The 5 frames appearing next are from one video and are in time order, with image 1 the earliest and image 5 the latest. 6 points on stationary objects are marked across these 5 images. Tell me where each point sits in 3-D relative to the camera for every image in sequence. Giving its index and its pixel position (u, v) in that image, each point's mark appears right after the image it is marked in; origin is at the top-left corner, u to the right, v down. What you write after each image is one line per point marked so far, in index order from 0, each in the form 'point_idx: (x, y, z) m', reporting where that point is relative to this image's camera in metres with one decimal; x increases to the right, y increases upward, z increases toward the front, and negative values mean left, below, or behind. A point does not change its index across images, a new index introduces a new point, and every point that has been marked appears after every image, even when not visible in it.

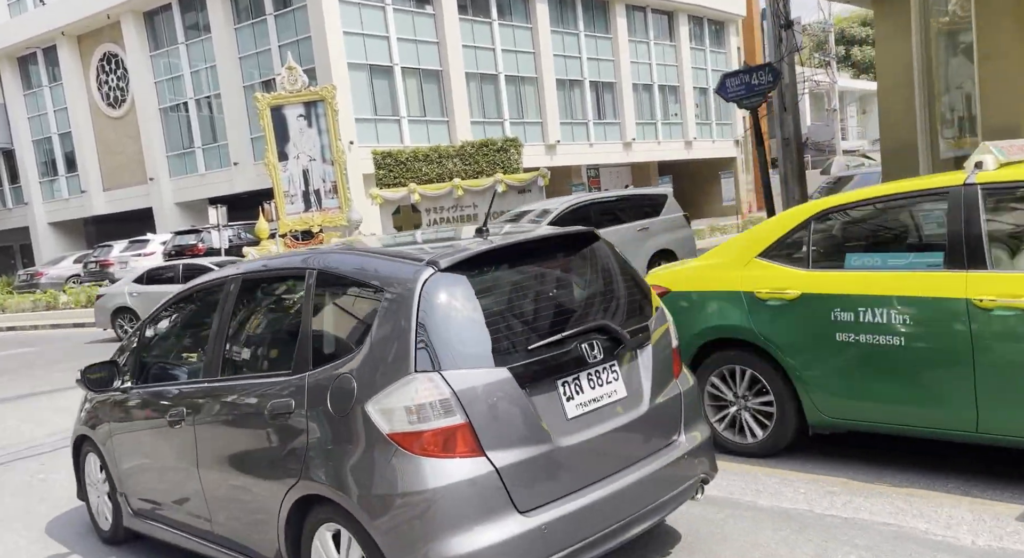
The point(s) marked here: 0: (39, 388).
0: (-6.6, -1.5, +11.5) m
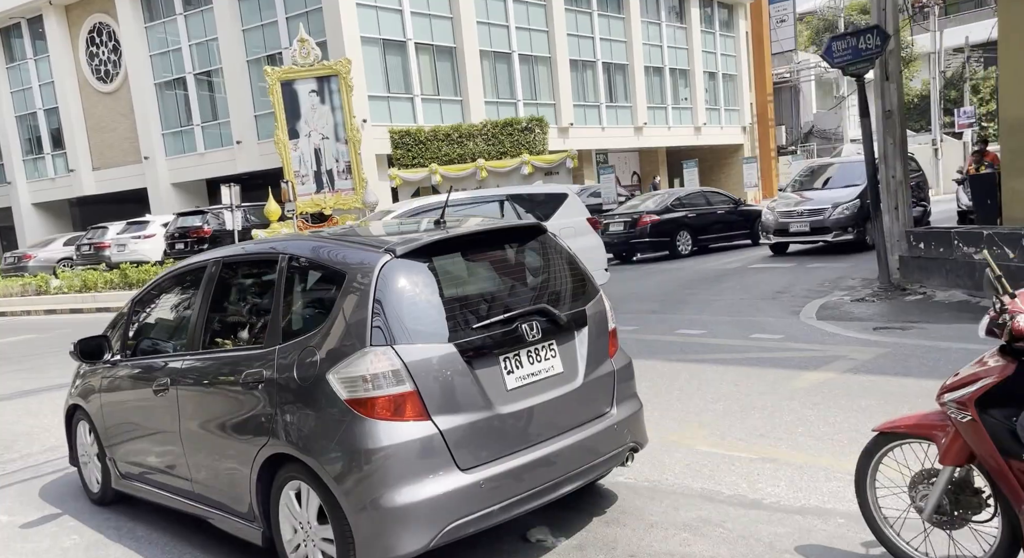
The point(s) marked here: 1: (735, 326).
0: (-5.6, -1.3, +10.2) m
1: (+2.5, -0.5, +9.2) m
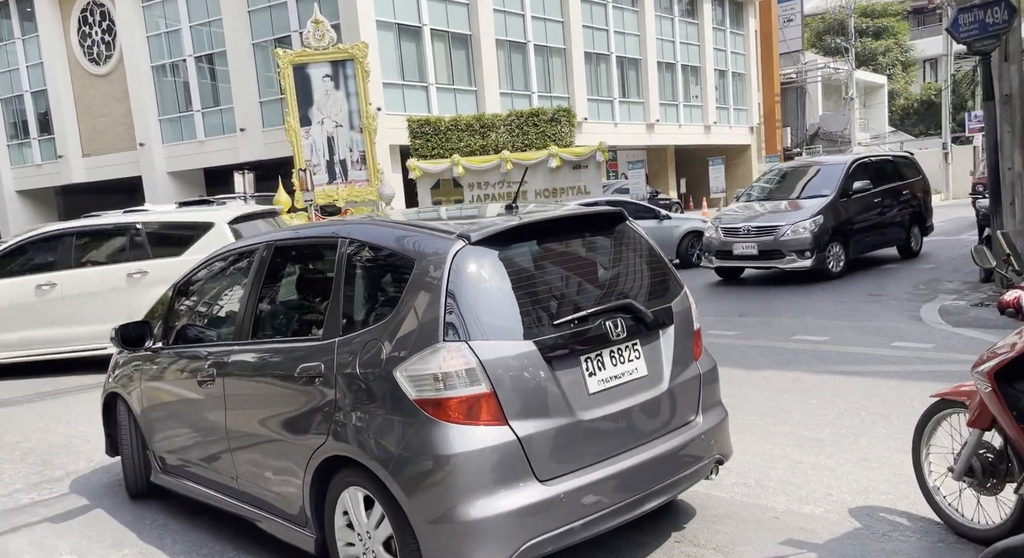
0: (-4.7, -1.1, +8.9) m
1: (+3.4, -0.5, +8.2) m
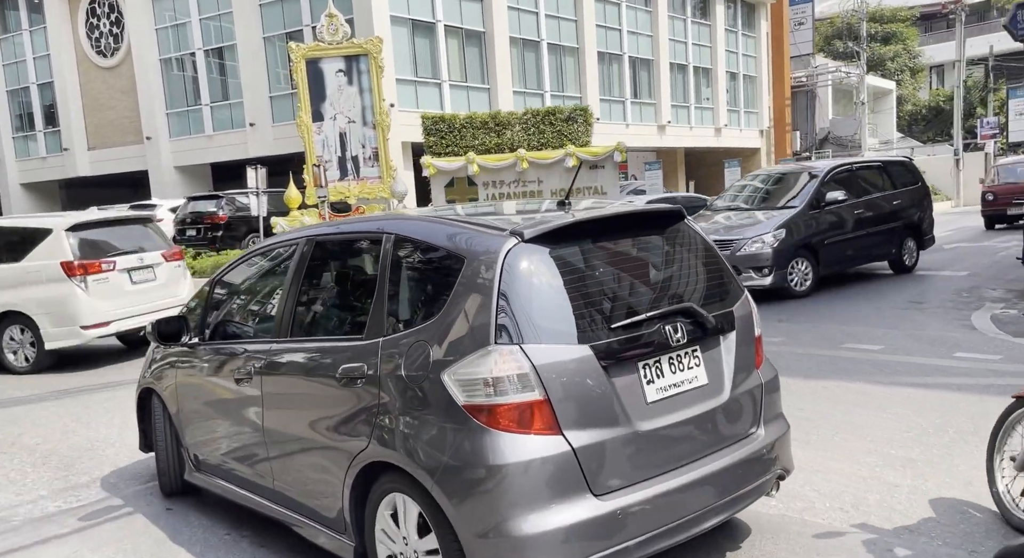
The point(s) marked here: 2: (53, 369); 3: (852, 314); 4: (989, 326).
0: (-4.3, -1.1, +8.6) m
1: (+3.8, -0.6, +7.9) m
2: (-5.4, -1.1, +9.9) m
3: (+3.9, -0.4, +9.5) m
4: (+4.8, -0.5, +8.4) m
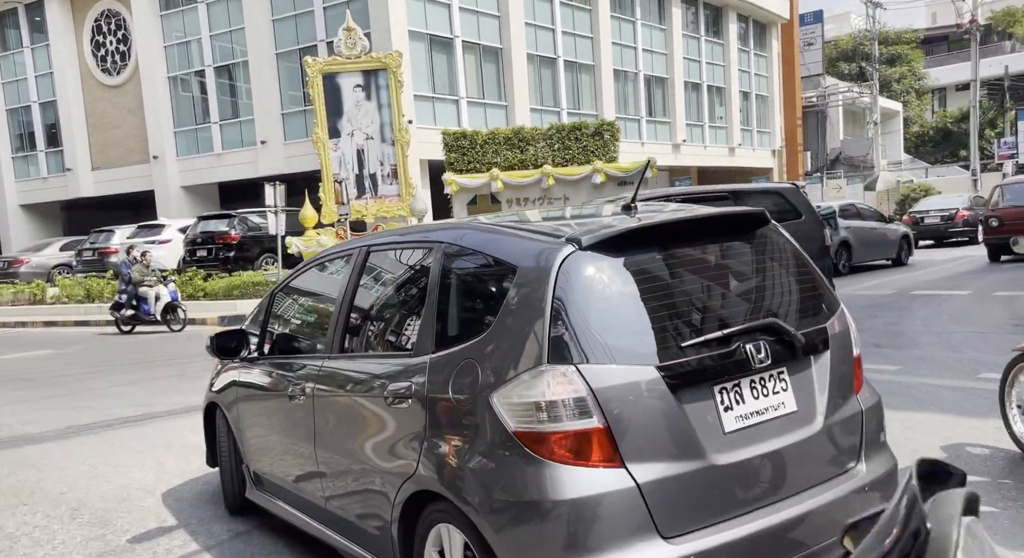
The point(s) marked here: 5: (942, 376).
0: (-3.6, -1.2, +7.7) m
1: (+4.5, -0.7, +7.1) m
2: (-4.8, -1.3, +9.0) m
3: (+4.6, -0.6, +8.8) m
4: (+5.5, -0.6, +7.6) m
5: (+3.6, -0.8, +7.1) m
